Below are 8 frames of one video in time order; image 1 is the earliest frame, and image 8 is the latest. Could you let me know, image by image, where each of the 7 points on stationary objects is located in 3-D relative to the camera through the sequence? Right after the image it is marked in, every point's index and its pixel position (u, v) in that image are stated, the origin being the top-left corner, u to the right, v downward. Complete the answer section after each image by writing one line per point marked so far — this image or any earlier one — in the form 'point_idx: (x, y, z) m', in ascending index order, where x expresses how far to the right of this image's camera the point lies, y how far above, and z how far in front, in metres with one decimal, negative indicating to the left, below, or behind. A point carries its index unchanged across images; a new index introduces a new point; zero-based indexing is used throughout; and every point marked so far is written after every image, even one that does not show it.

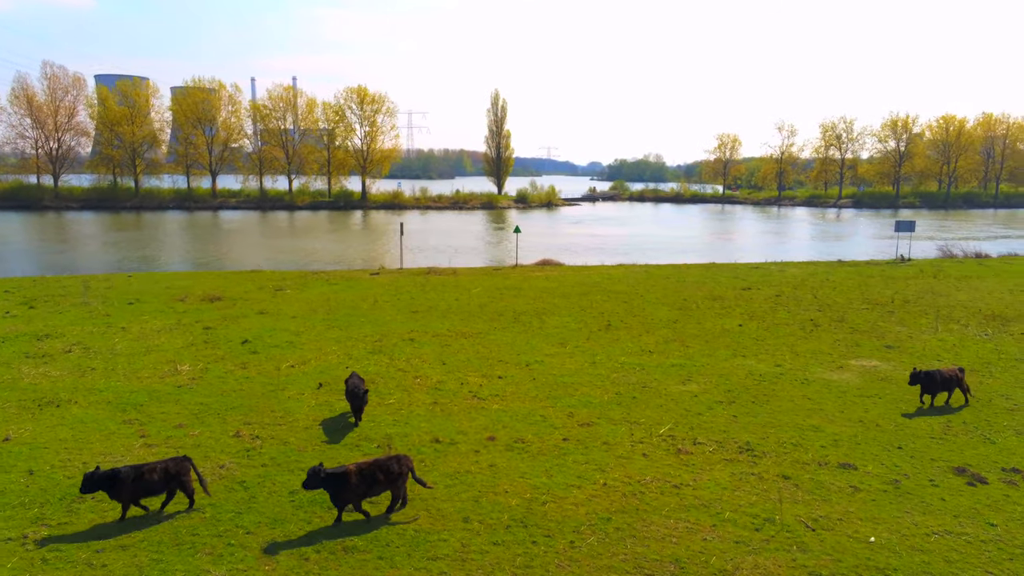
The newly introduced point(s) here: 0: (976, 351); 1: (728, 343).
0: (+8.2, -1.1, +13.0) m
1: (+4.0, -1.0, +13.4) m
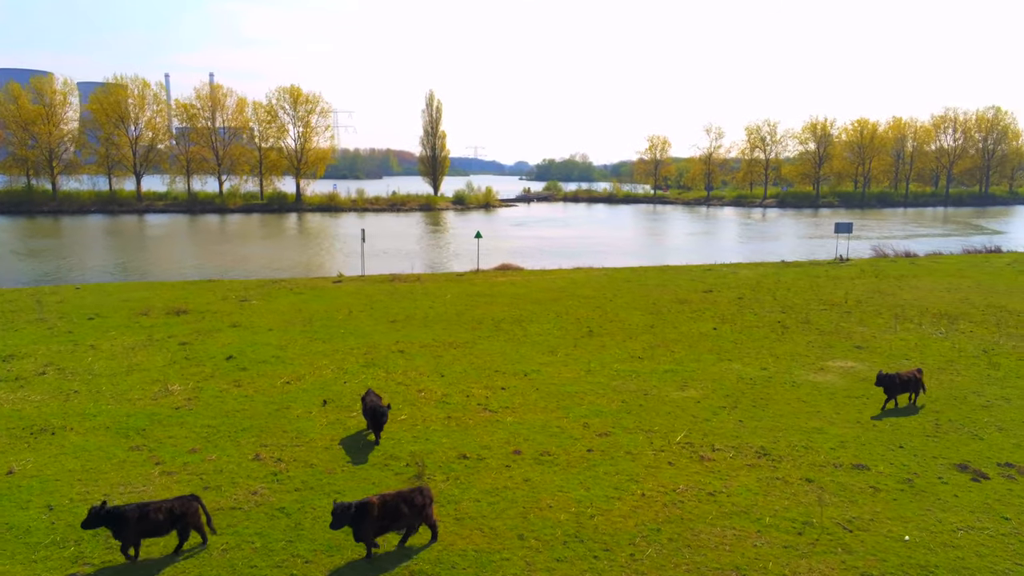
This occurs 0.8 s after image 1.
0: (+8.0, -1.1, +13.9) m
1: (+3.7, -1.1, +13.9) m
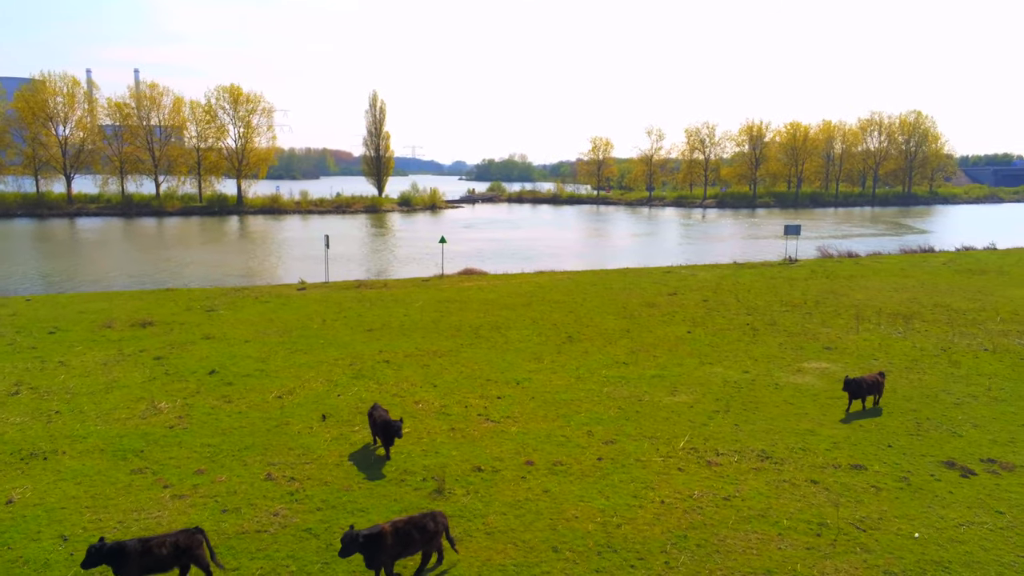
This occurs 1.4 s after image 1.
0: (+7.7, -1.2, +14.6) m
1: (+3.4, -1.2, +14.3) m
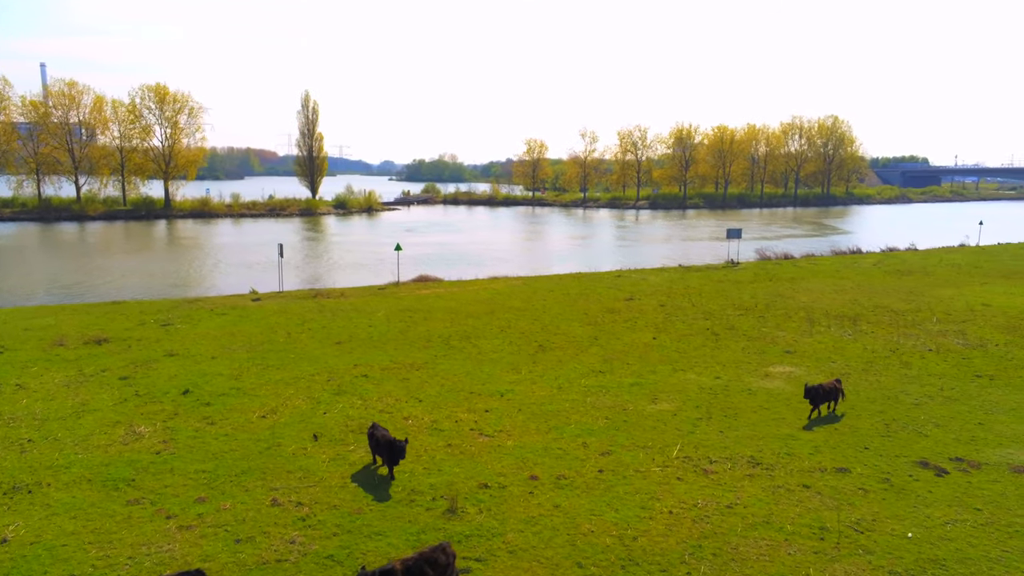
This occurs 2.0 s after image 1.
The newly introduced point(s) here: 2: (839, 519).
0: (+7.1, -1.3, +15.4) m
1: (+3.0, -1.4, +14.7) m
2: (+3.5, -2.5, +8.0) m
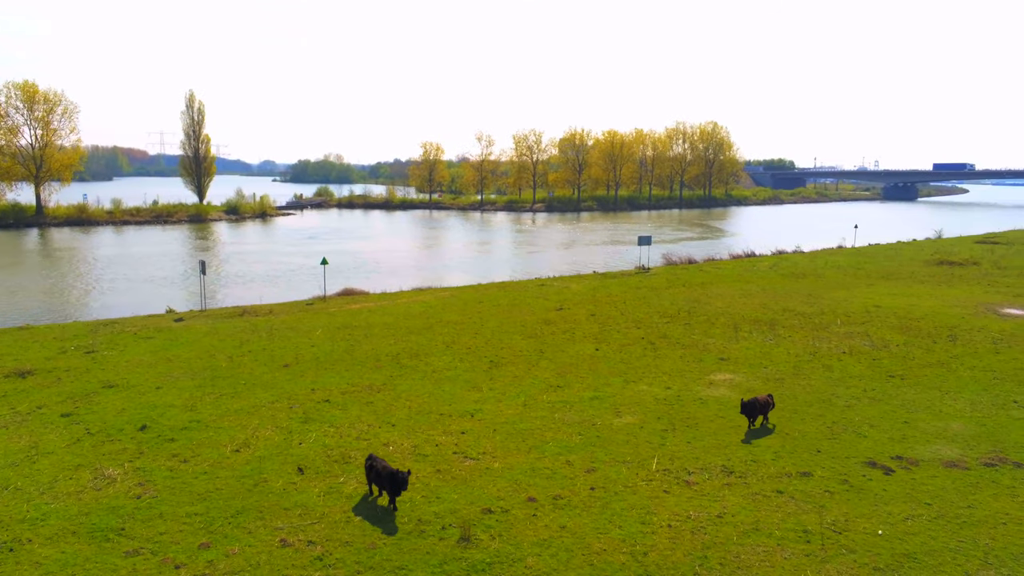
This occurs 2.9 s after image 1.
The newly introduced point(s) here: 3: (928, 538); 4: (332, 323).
0: (+6.0, -1.5, +16.7) m
1: (+2.0, -1.7, +15.4) m
2: (+3.6, -2.7, +8.8) m
3: (+4.7, -2.8, +8.5) m
4: (-4.8, -0.9, +19.8) m
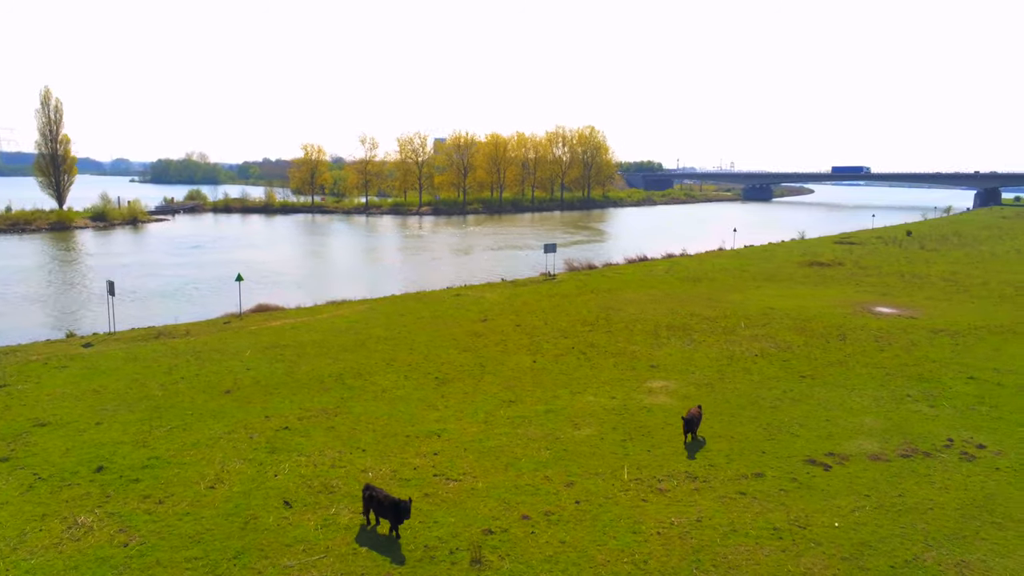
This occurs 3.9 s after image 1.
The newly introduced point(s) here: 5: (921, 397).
0: (+4.6, -1.8, +18.0) m
1: (+0.9, -2.0, +16.0) m
2: (+3.6, -3.0, +9.8) m
3: (+4.7, -3.1, +9.7) m
4: (-6.6, -1.4, +19.3) m
5: (+8.6, -2.3, +15.6) m
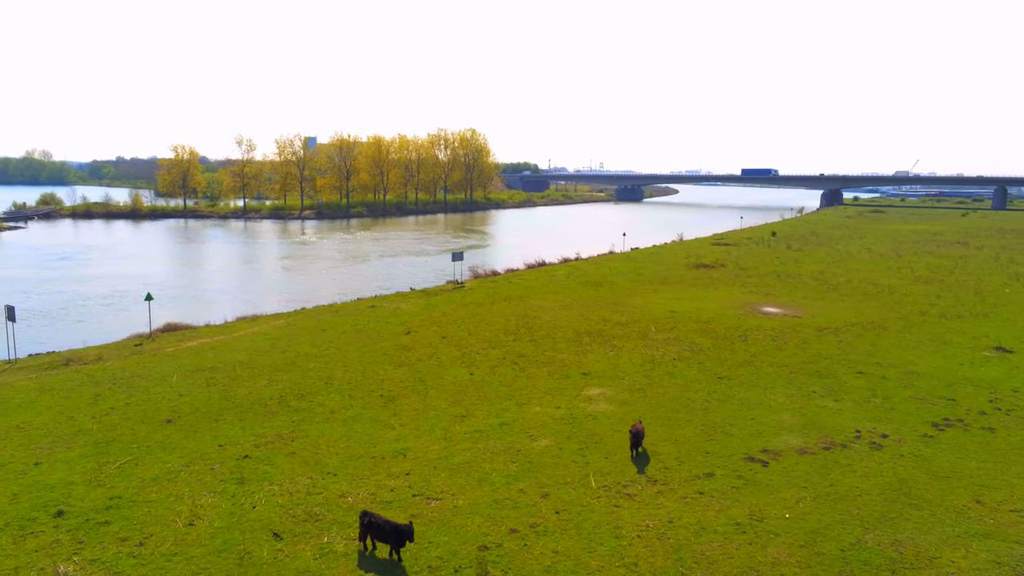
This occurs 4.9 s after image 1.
0: (+3.0, -2.0, +19.2) m
1: (-0.3, -2.4, +16.6) m
2: (+3.3, -3.3, +10.9) m
3: (+4.5, -3.3, +11.0) m
4: (-8.3, -1.9, +18.6) m
5: (+7.3, -2.5, +17.4) m
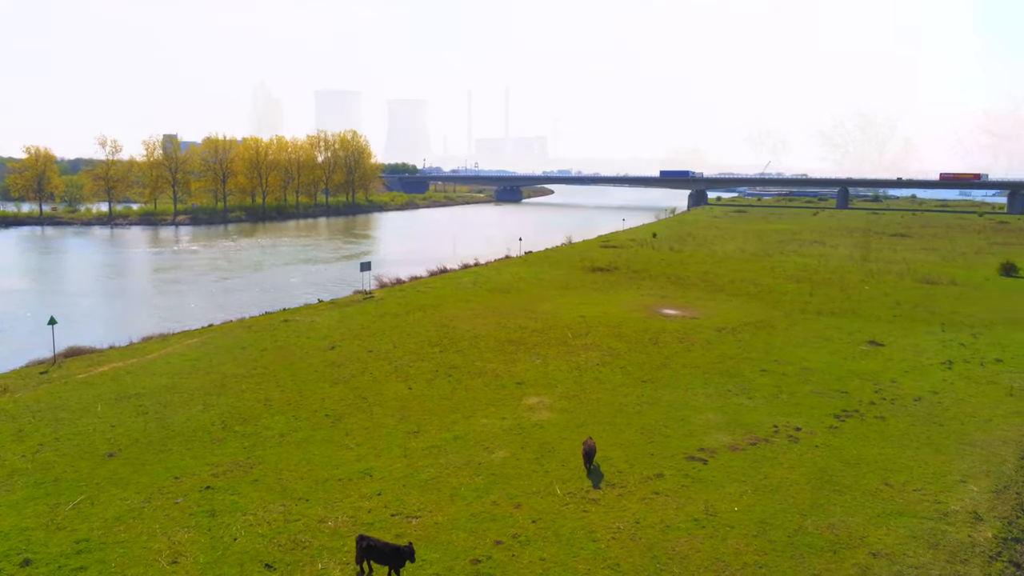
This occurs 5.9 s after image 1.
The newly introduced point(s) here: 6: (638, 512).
0: (+1.3, -2.3, +20.1) m
1: (-1.6, -2.7, +17.1) m
2: (+3.0, -3.6, +12.0) m
3: (+4.1, -3.6, +12.3) m
4: (-9.8, -2.5, +17.7) m
5: (+5.8, -2.6, +19.1) m
6: (+2.0, -3.6, +12.0) m
